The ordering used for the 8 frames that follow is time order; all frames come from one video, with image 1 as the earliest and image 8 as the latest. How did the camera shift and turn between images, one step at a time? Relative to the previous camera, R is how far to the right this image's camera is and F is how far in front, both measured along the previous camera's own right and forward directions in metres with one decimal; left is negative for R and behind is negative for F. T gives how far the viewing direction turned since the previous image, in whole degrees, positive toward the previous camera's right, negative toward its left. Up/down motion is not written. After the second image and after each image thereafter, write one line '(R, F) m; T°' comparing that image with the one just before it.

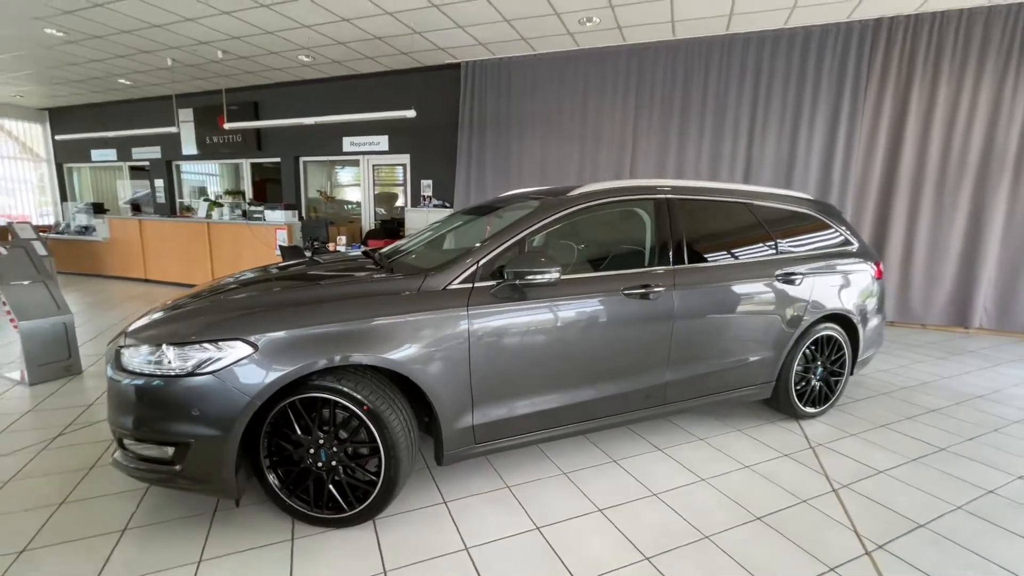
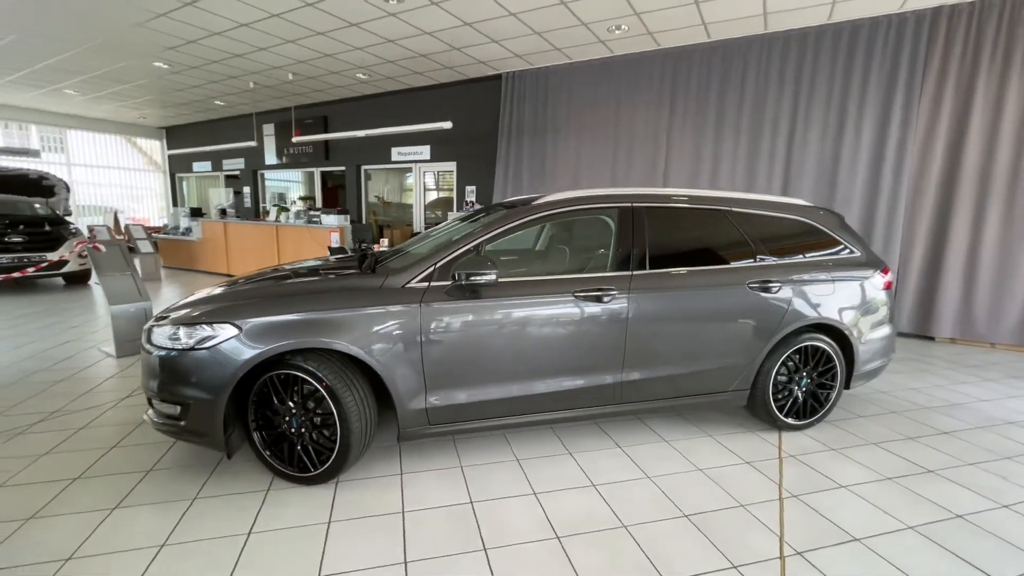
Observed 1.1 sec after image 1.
(+0.6, -0.2) m; -9°
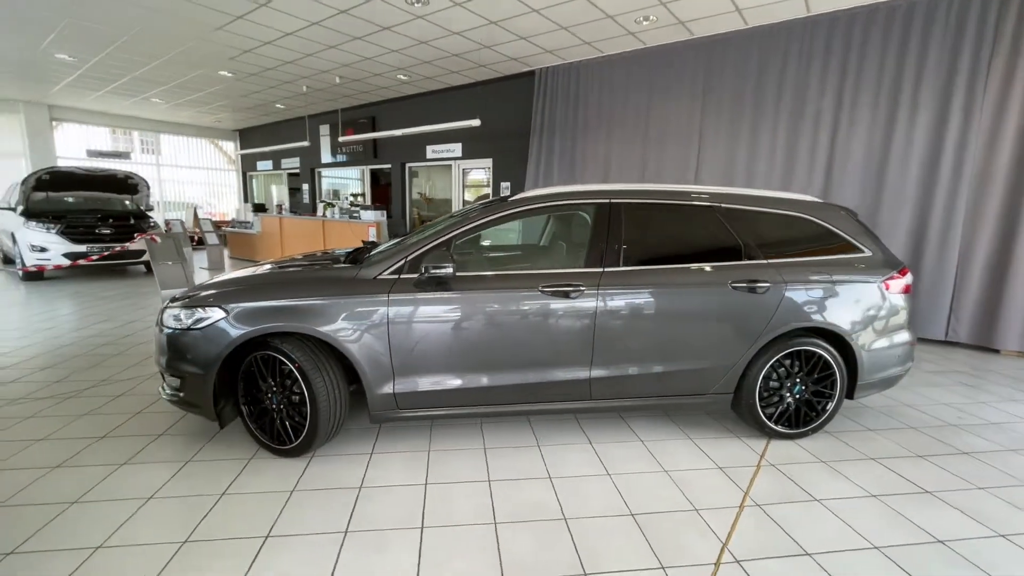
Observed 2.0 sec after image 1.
(+0.5, 0.0) m; -7°
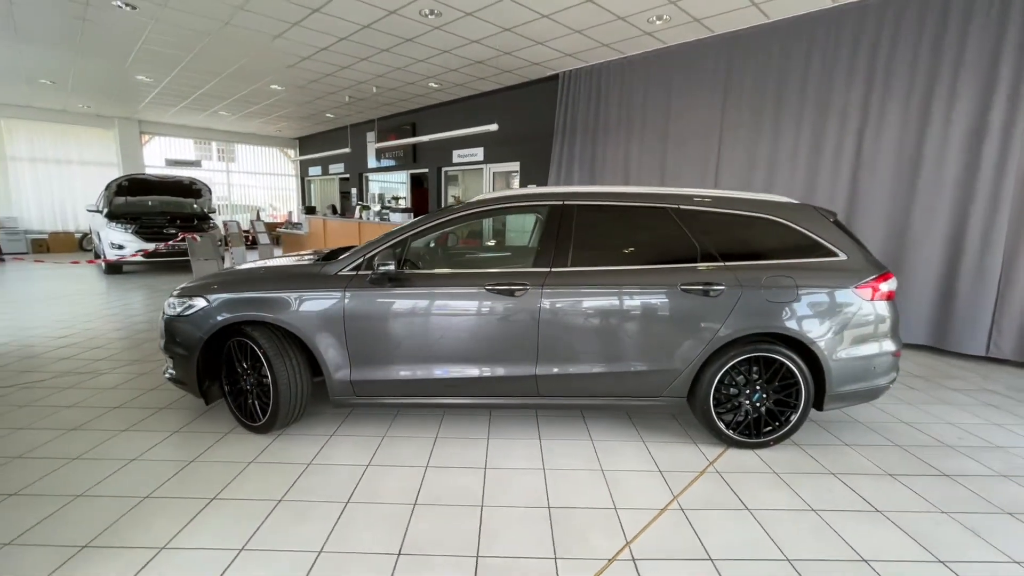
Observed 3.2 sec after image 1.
(+0.6, -0.1) m; -7°
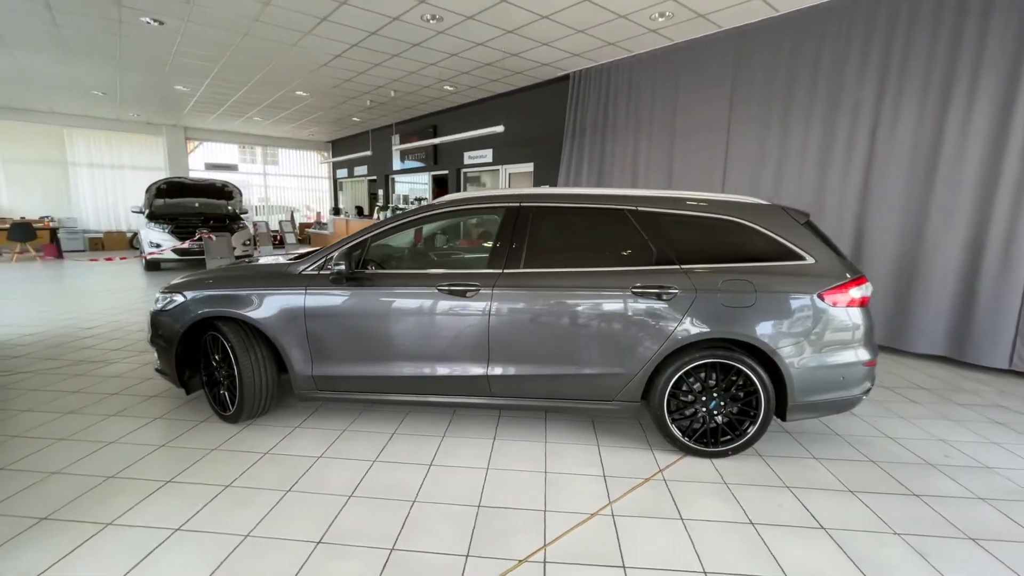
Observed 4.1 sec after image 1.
(+0.5, 0.0) m; -5°
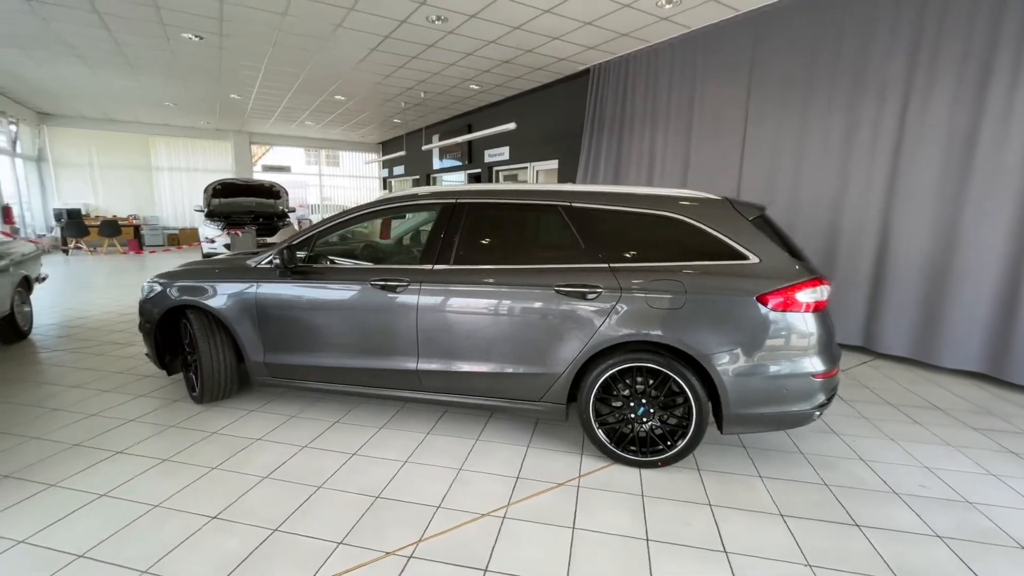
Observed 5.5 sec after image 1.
(+0.7, +0.1) m; -8°
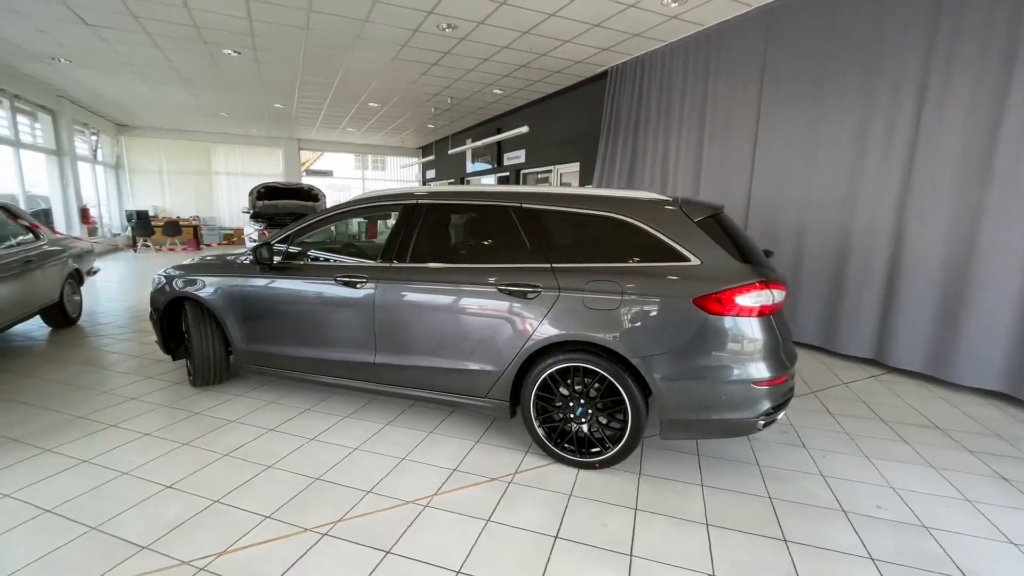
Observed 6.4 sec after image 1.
(+0.5, 0.0) m; -6°
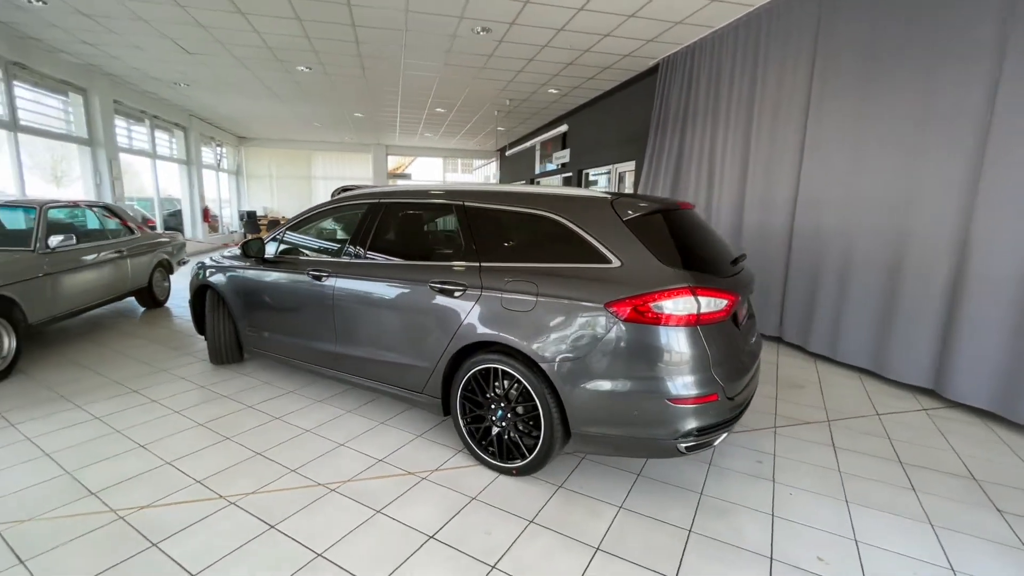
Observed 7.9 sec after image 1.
(+0.8, +0.1) m; -12°
